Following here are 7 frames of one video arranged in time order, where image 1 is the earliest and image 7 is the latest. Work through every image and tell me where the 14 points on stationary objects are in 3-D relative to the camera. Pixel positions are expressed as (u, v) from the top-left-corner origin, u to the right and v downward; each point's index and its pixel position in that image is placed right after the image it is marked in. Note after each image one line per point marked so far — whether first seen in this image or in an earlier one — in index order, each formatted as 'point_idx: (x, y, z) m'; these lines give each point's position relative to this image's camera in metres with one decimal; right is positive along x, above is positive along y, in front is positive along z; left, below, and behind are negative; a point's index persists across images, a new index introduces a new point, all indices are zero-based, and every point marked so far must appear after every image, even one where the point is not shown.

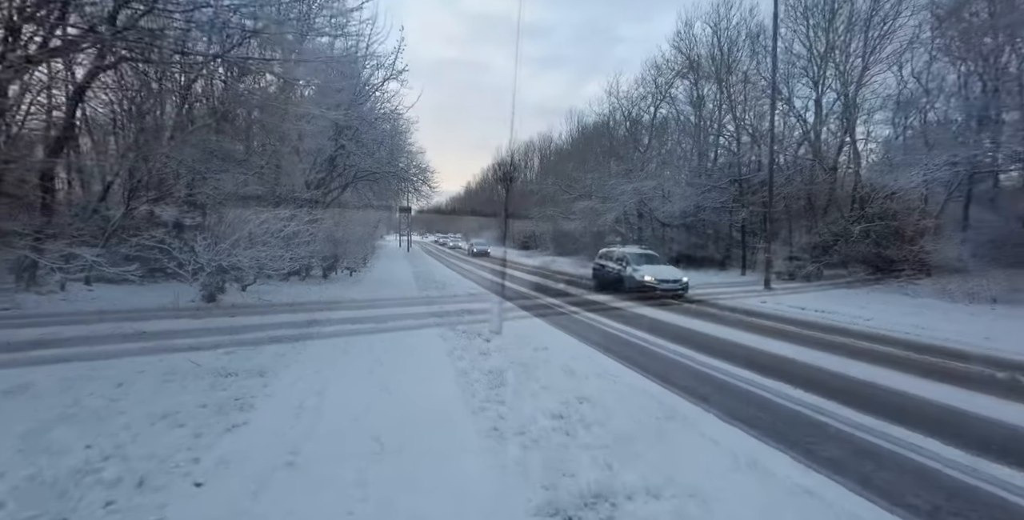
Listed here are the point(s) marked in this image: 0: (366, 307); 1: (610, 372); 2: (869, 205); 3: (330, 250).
0: (-3.3, -1.0, +10.6) m
1: (+1.1, -1.3, +5.2) m
2: (+12.3, +1.9, +16.2) m
3: (-6.1, +0.3, +15.7) m
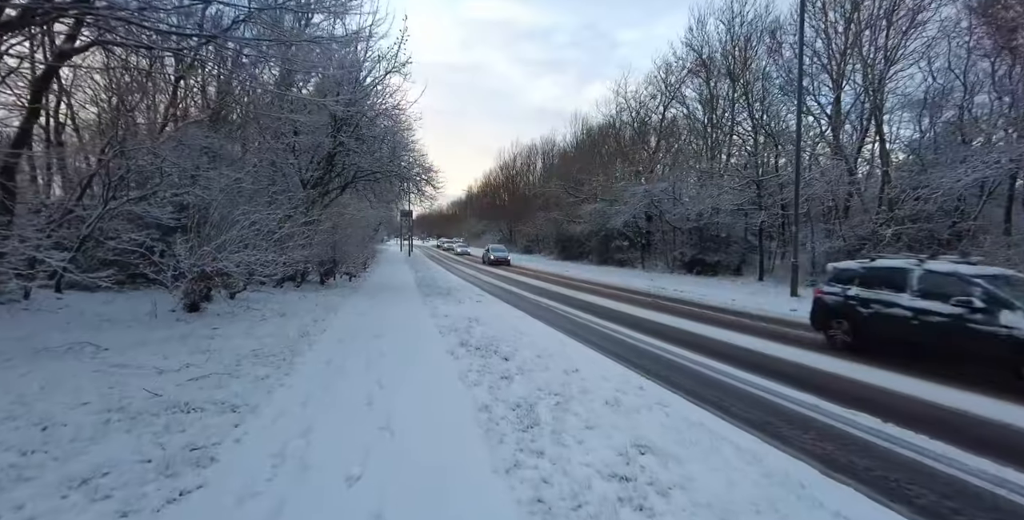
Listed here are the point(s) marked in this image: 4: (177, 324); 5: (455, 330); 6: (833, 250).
0: (-3.0, -1.1, +9.6) m
1: (+1.4, -1.3, +4.3) m
2: (+12.6, +1.7, +15.2) m
3: (-5.8, +0.2, +14.8) m
4: (-5.4, -1.0, +7.5) m
5: (-1.0, -1.1, +7.6) m
6: (+11.6, +0.4, +16.9) m
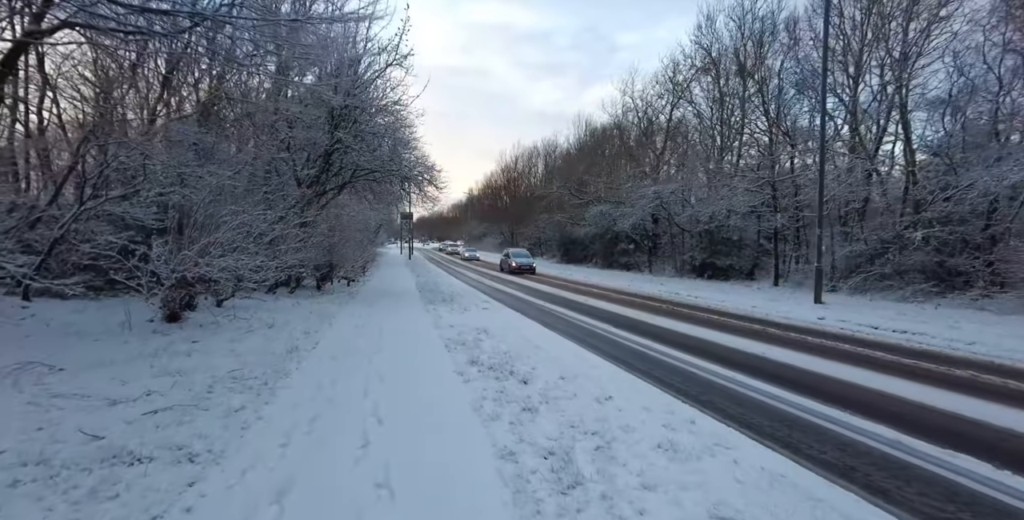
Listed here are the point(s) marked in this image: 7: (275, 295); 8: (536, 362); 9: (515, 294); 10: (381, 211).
0: (-2.8, -1.2, +8.9) m
1: (+1.6, -1.4, +3.5) m
2: (+12.8, +1.6, +14.5) m
3: (-5.6, 0.0, +14.1) m
4: (-5.2, -1.1, +6.8) m
5: (-0.8, -1.2, +6.8) m
6: (+11.8, +0.2, +16.1) m
7: (-5.8, -0.8, +11.4) m
8: (+0.3, -1.3, +5.7) m
9: (+0.1, -1.2, +16.9) m
10: (-5.2, +2.0, +18.6) m
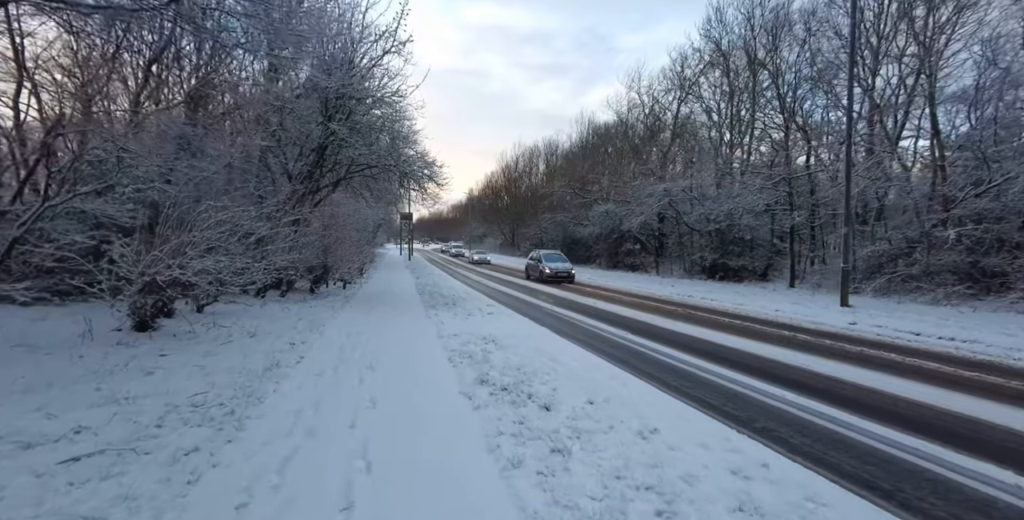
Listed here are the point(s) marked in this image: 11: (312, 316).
0: (-2.6, -1.2, +8.0) m
1: (+1.7, -1.4, +2.7) m
2: (+13.0, +1.6, +13.7) m
3: (-5.5, 0.0, +13.2) m
4: (-5.0, -1.1, +5.9) m
5: (-0.6, -1.2, +6.0) m
6: (+12.0, +0.2, +15.3) m
7: (-5.6, -0.9, +10.6) m
8: (+0.5, -1.3, +4.9) m
9: (+0.2, -1.3, +16.1) m
10: (-5.0, +1.9, +17.8) m
11: (-4.0, -1.1, +9.3) m
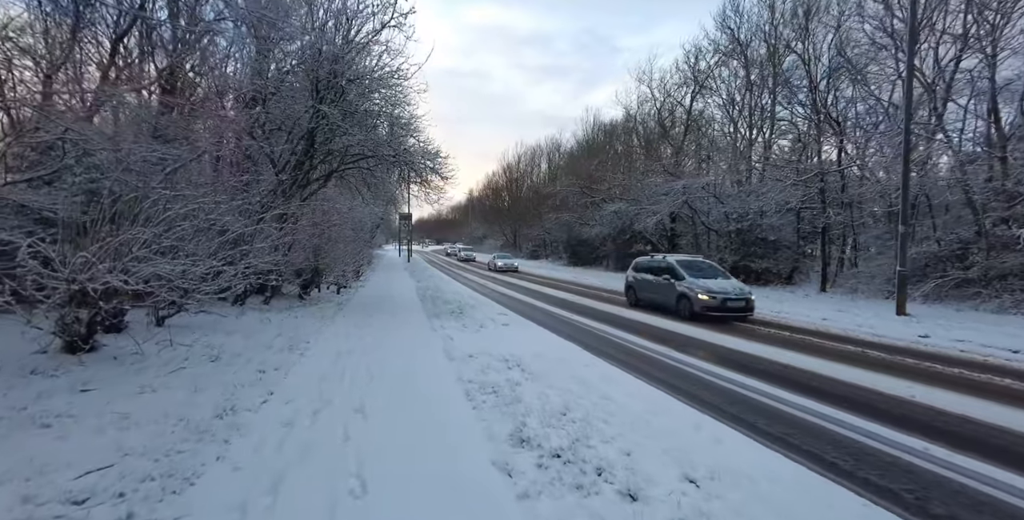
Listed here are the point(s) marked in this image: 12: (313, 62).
0: (-2.3, -1.3, +6.6) m
1: (+2.1, -1.4, +1.3) m
2: (+13.3, +1.5, +12.3) m
3: (-5.1, 0.0, +11.8) m
4: (-4.6, -1.2, +4.5) m
5: (-0.2, -1.3, +4.6) m
6: (+12.3, +0.1, +13.9) m
7: (-5.3, -0.9, +9.1) m
8: (+0.8, -1.3, +3.4) m
9: (+0.6, -1.3, +14.7) m
10: (-4.7, +1.9, +16.3) m
11: (-3.7, -1.2, +7.9) m
12: (-4.3, +4.3, +10.2) m
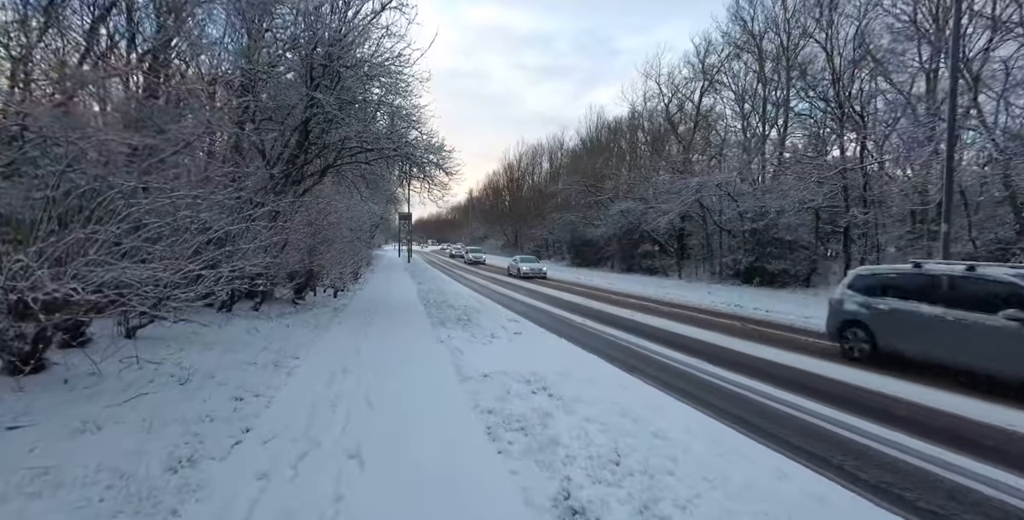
0: (-2.0, -1.3, +5.7) m
1: (+2.4, -1.5, +0.4) m
2: (+13.5, +1.5, +11.4) m
3: (-4.9, -0.1, +10.9) m
4: (-4.4, -1.2, +3.6) m
5: (0.0, -1.3, +3.7) m
6: (+12.6, +0.1, +13.1) m
7: (-5.0, -1.0, +8.3) m
8: (+1.1, -1.3, +2.6) m
9: (+0.8, -1.4, +13.8) m
10: (-4.5, +1.8, +15.5) m
11: (-3.4, -1.2, +7.0) m
12: (-4.1, +4.3, +9.3) m
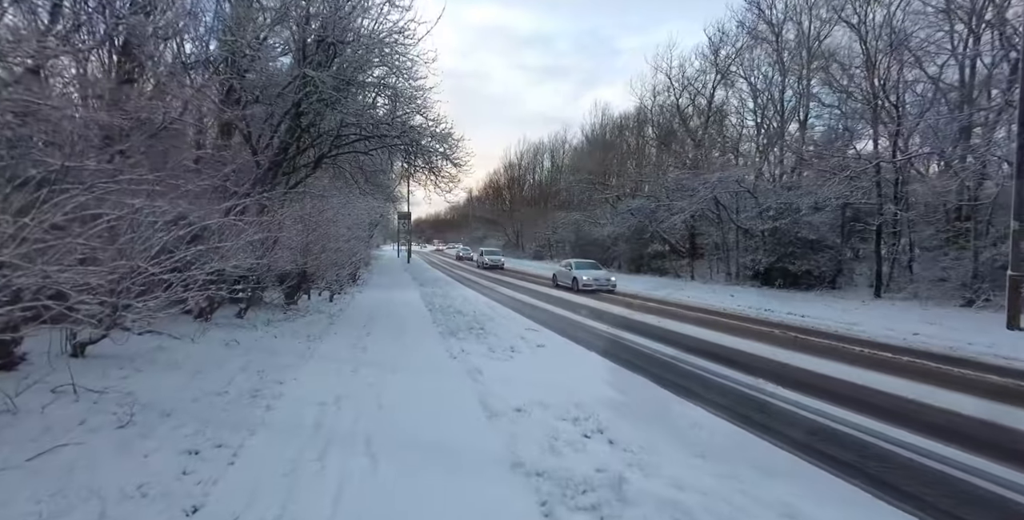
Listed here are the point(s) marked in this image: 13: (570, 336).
0: (-1.7, -1.3, +4.6) m
1: (+2.7, -1.5, -0.7) m
2: (+13.9, +1.5, +10.4) m
3: (-4.6, -0.1, +9.8) m
4: (-4.0, -1.2, +2.5) m
5: (+0.4, -1.3, +2.6) m
6: (+12.9, +0.1, +12.0) m
7: (-4.7, -1.0, +7.2) m
8: (+1.4, -1.4, +1.5) m
9: (+1.1, -1.4, +12.7) m
10: (-4.2, +1.8, +14.4) m
11: (-3.1, -1.2, +5.9) m
12: (-3.7, +4.3, +8.2) m
13: (+1.2, -1.6, +9.8) m
